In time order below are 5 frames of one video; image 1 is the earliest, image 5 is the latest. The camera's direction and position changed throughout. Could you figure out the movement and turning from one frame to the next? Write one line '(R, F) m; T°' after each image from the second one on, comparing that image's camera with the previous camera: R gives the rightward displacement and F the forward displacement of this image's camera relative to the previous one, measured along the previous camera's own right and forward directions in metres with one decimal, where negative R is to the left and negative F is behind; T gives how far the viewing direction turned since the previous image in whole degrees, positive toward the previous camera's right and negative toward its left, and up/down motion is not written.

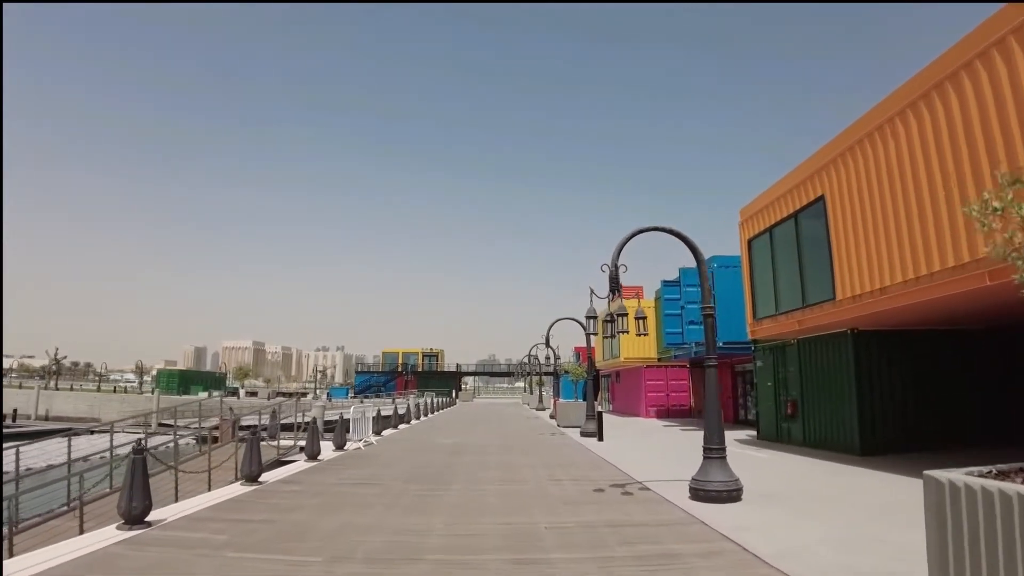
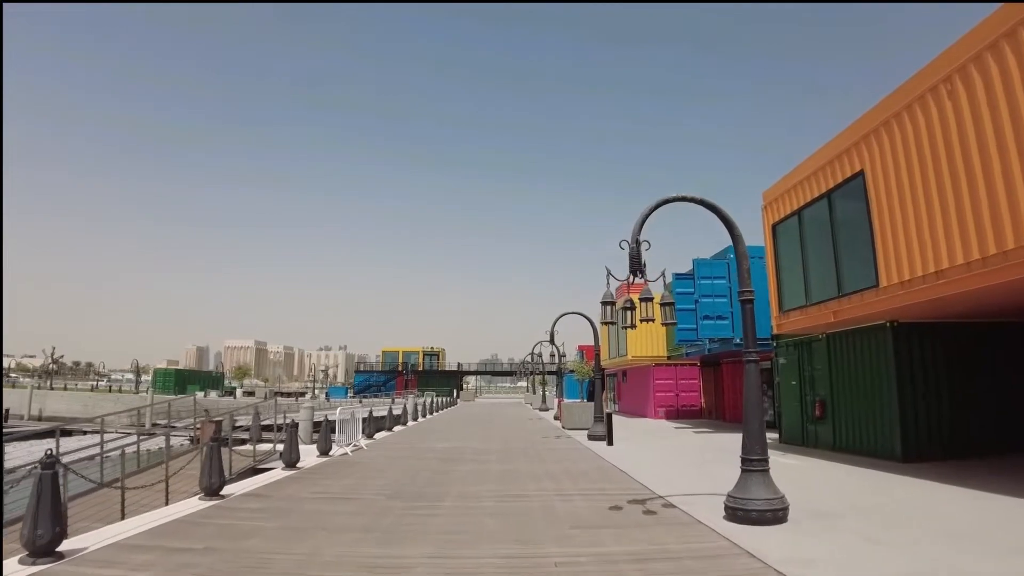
(0.0, +1.4) m; 0°
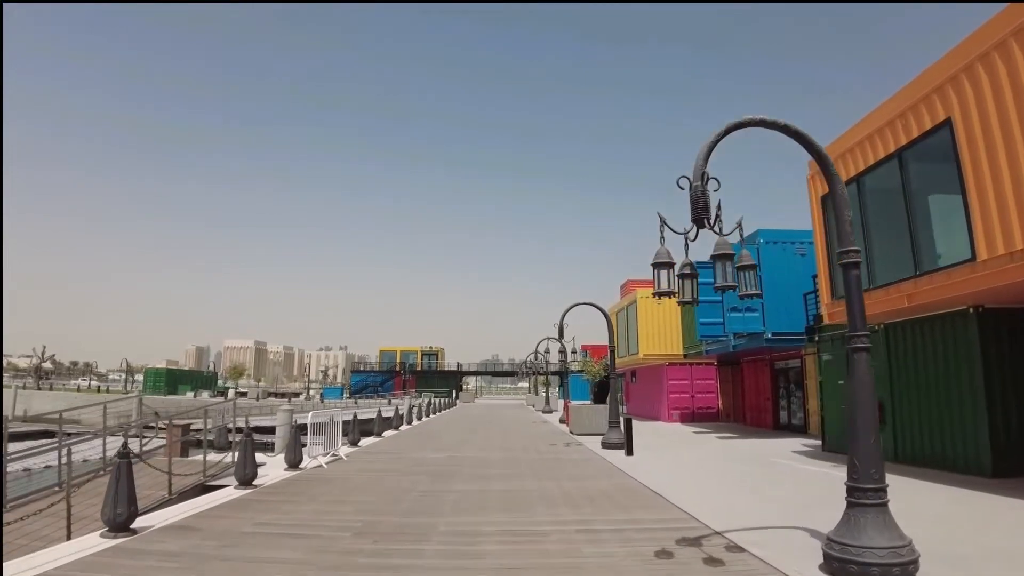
(-0.1, +2.2) m; 0°
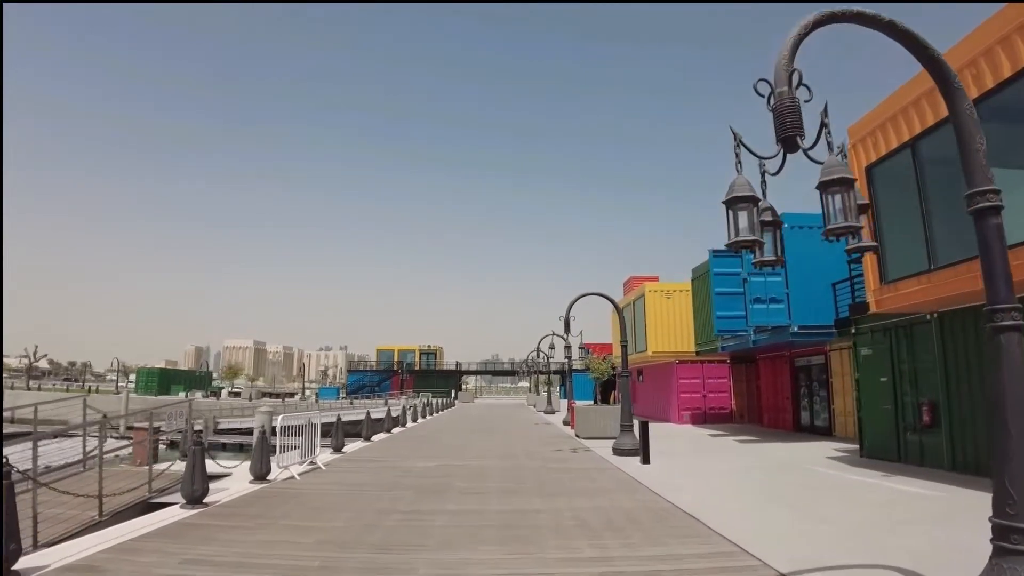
(0.0, +1.6) m; 0°
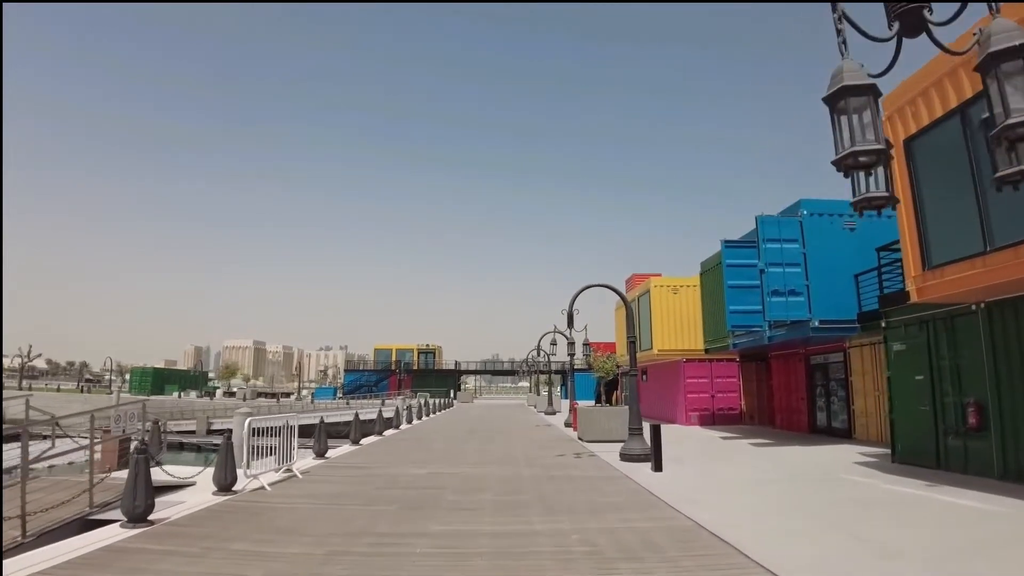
(0.0, +1.2) m; 0°
